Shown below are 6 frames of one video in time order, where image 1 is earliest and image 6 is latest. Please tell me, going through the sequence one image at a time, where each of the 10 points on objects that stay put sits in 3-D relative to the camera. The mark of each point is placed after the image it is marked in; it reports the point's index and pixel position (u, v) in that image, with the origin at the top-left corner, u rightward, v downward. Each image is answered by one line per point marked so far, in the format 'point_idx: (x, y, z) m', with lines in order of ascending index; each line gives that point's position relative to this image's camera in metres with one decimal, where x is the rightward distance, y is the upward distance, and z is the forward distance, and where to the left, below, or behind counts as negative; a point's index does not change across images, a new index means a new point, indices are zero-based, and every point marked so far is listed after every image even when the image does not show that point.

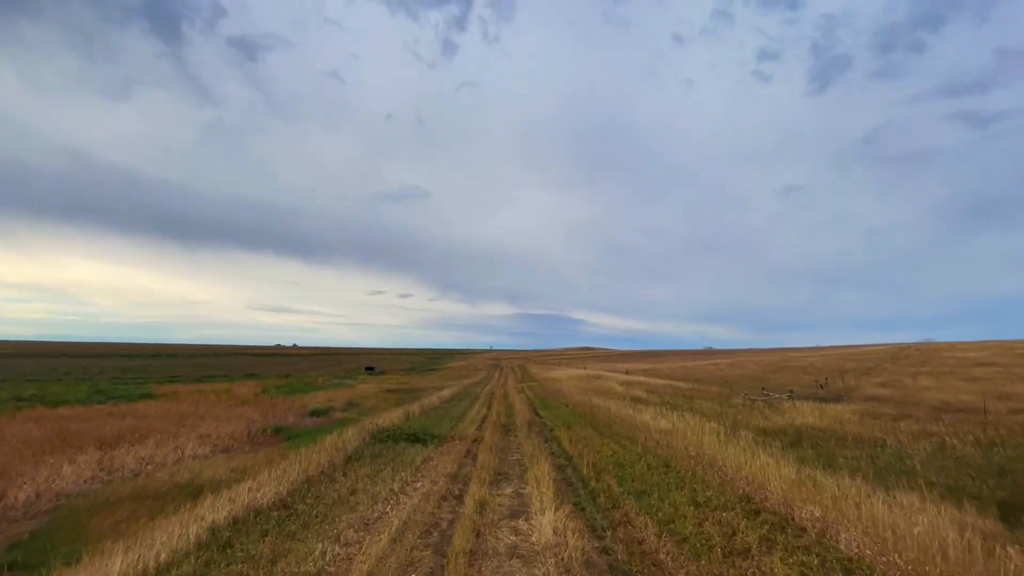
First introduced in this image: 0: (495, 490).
0: (-0.2, -2.7, +6.9) m
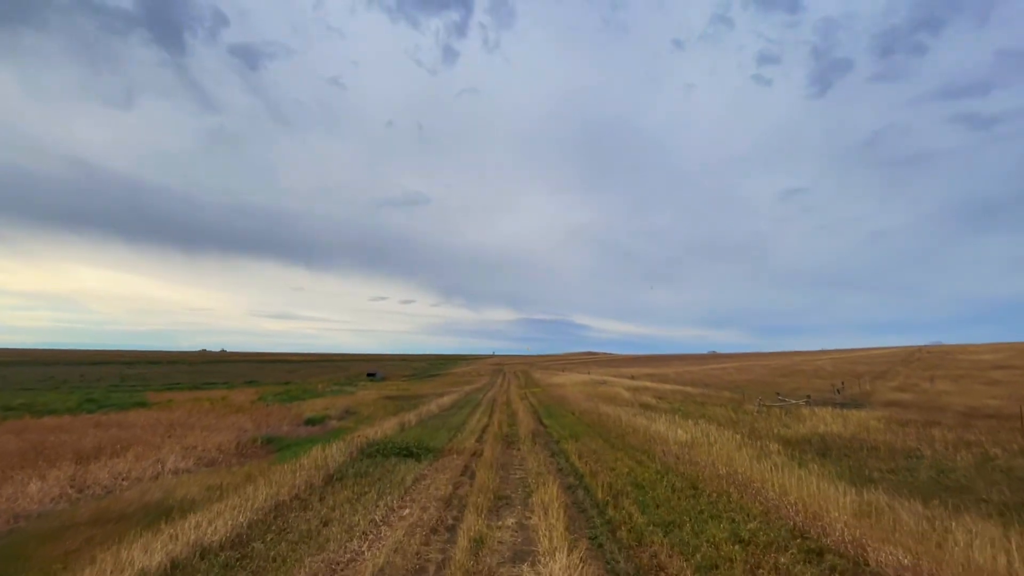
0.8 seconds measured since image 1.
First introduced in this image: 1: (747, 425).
0: (-0.2, -2.6, +5.9) m
1: (+7.7, -4.5, +17.0) m
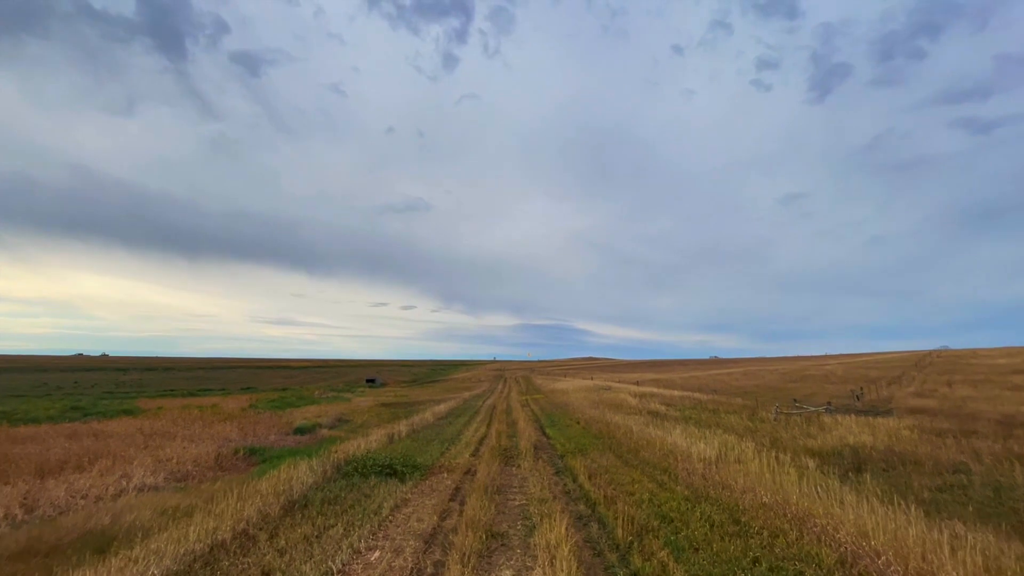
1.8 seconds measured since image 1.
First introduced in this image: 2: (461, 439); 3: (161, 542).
0: (-0.2, -2.5, +4.5) m
1: (+7.7, -4.4, +15.6) m
2: (-1.4, -4.0, +13.8) m
3: (-4.0, -2.9, +6.0) m
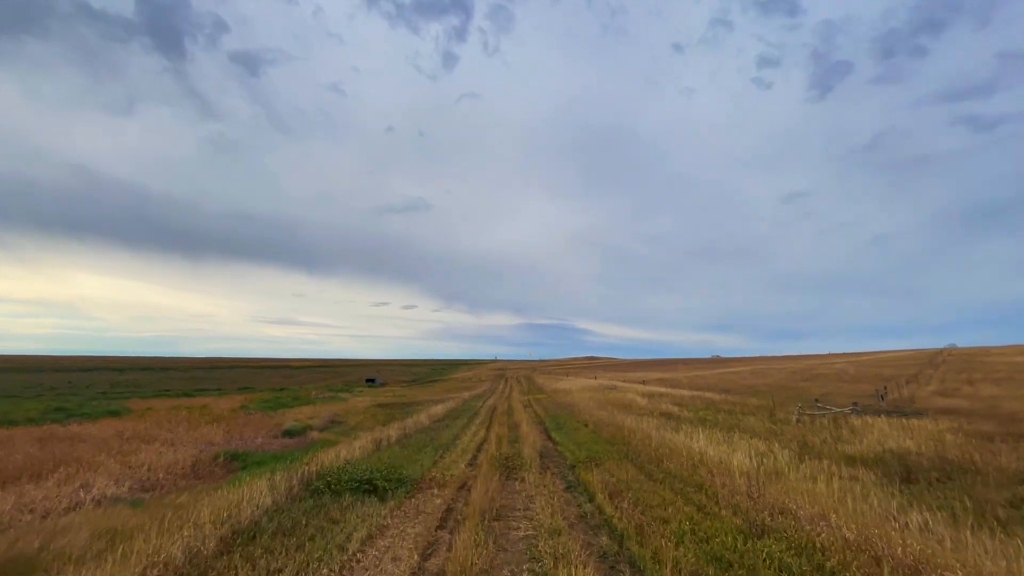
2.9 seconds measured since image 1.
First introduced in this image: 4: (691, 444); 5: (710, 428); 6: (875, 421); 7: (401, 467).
0: (-0.2, -2.2, +3.1) m
1: (+7.7, -4.1, +14.2) m
2: (-1.3, -3.7, +12.4) m
3: (-4.0, -2.7, +4.5) m
4: (+3.7, -3.3, +10.9) m
5: (+5.8, -4.1, +15.2) m
6: (+11.6, -4.3, +16.7) m
7: (-2.0, -3.2, +9.3) m
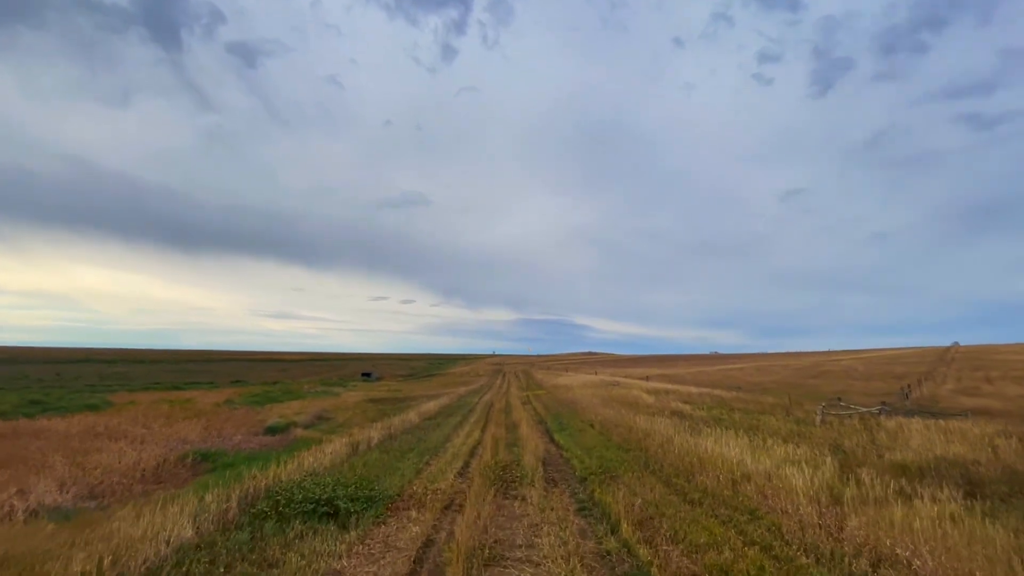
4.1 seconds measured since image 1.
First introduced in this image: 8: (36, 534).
0: (-0.2, -1.9, +1.5) m
1: (+7.7, -3.8, +12.6) m
2: (-1.4, -3.3, +10.8) m
3: (-4.0, -2.3, +2.9) m
4: (+3.7, -2.9, +9.3) m
5: (+5.7, -3.7, +13.7) m
6: (+11.6, -3.9, +15.2) m
7: (-2.0, -2.8, +7.7) m
8: (-7.5, -3.8, +8.1) m
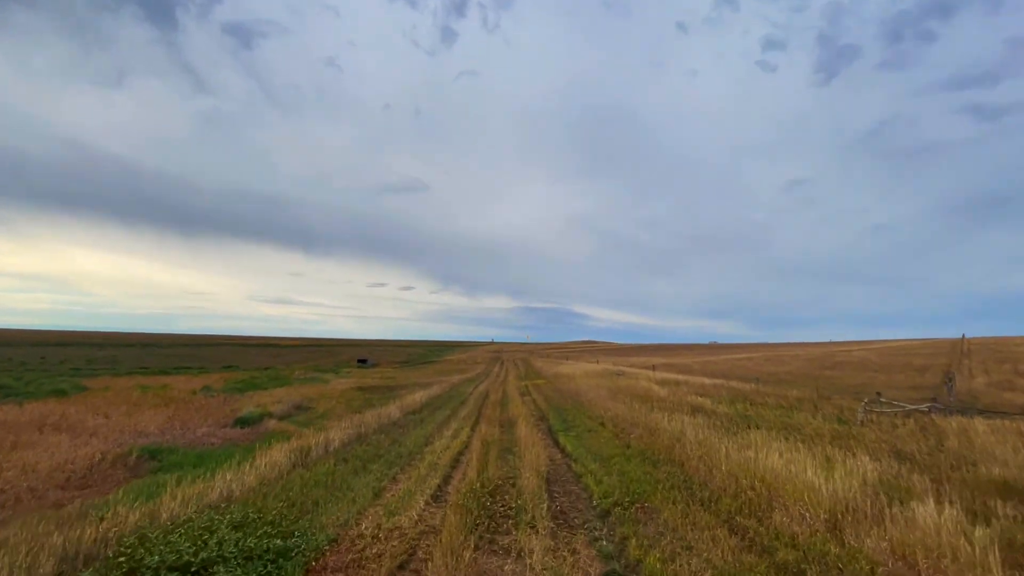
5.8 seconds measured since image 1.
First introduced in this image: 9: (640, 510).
0: (-0.2, -1.5, -0.8) m
1: (+7.6, -3.2, +10.4) m
2: (-1.5, -2.8, +8.5) m
3: (-4.0, -1.9, +0.6) m
4: (+3.6, -2.4, +7.1) m
5: (+5.6, -3.1, +11.4) m
6: (+11.5, -3.4, +13.0) m
7: (-2.1, -2.3, +5.5) m
8: (-7.5, -3.3, +5.9) m
9: (+1.3, -2.3, +5.4) m
